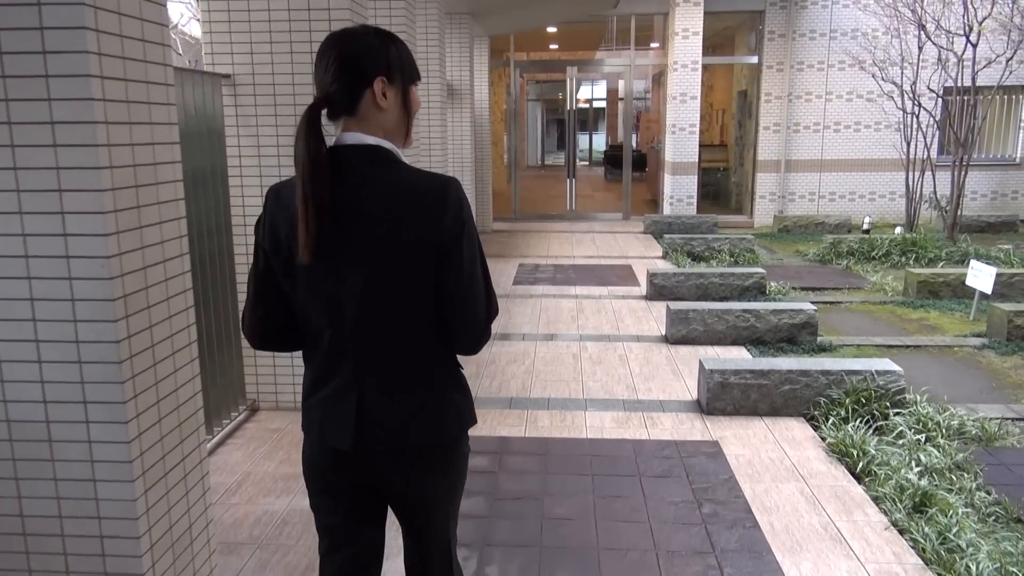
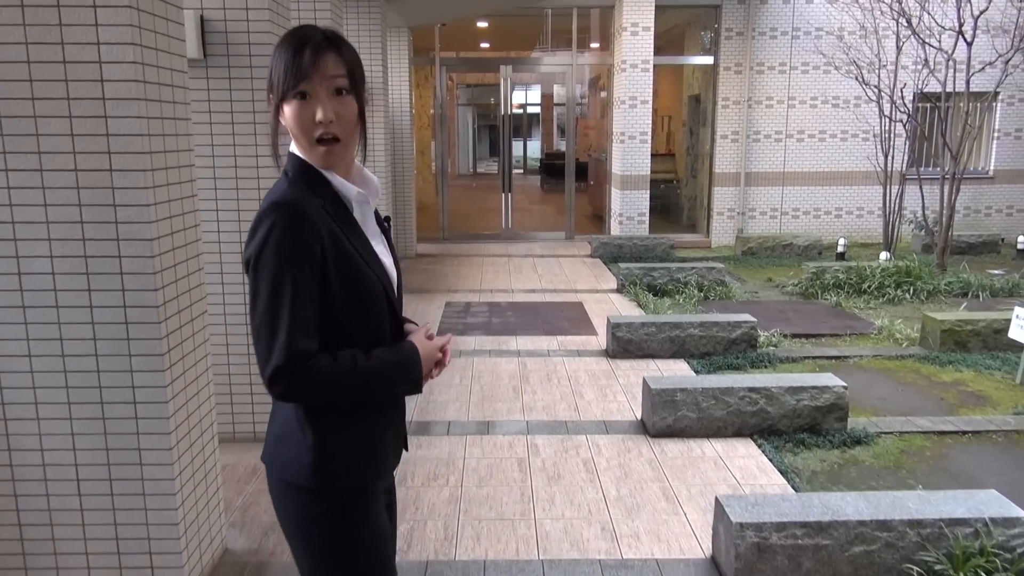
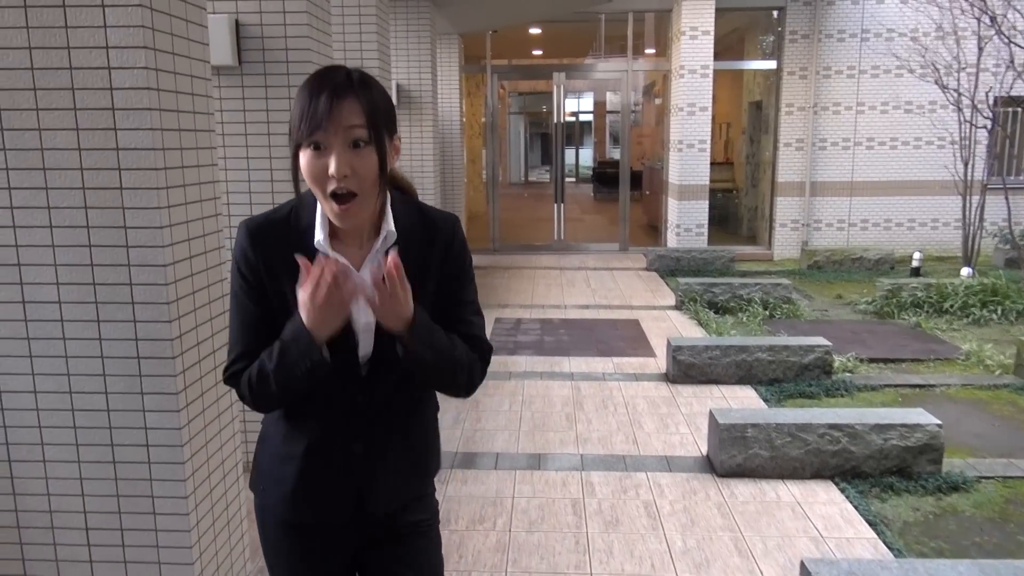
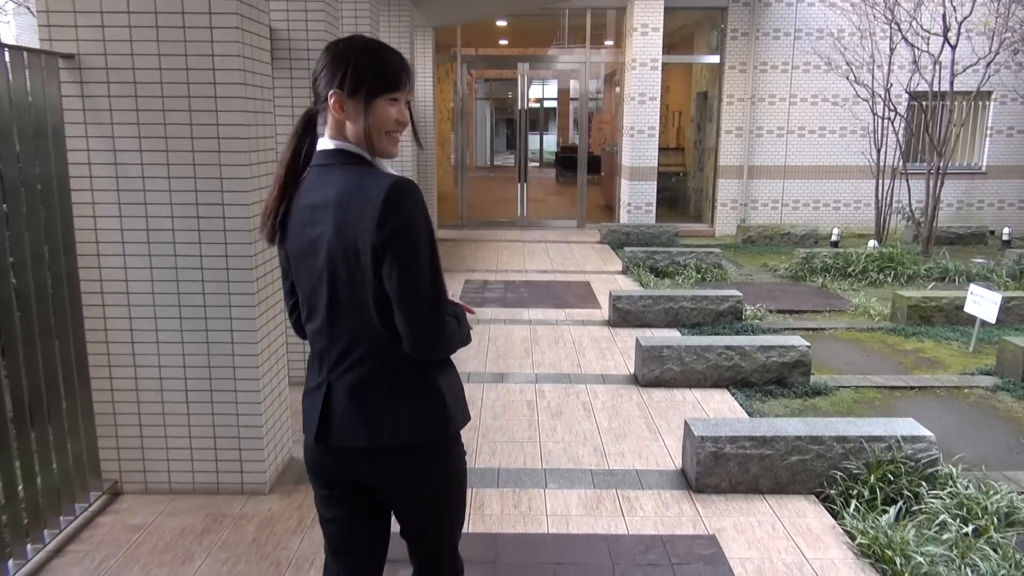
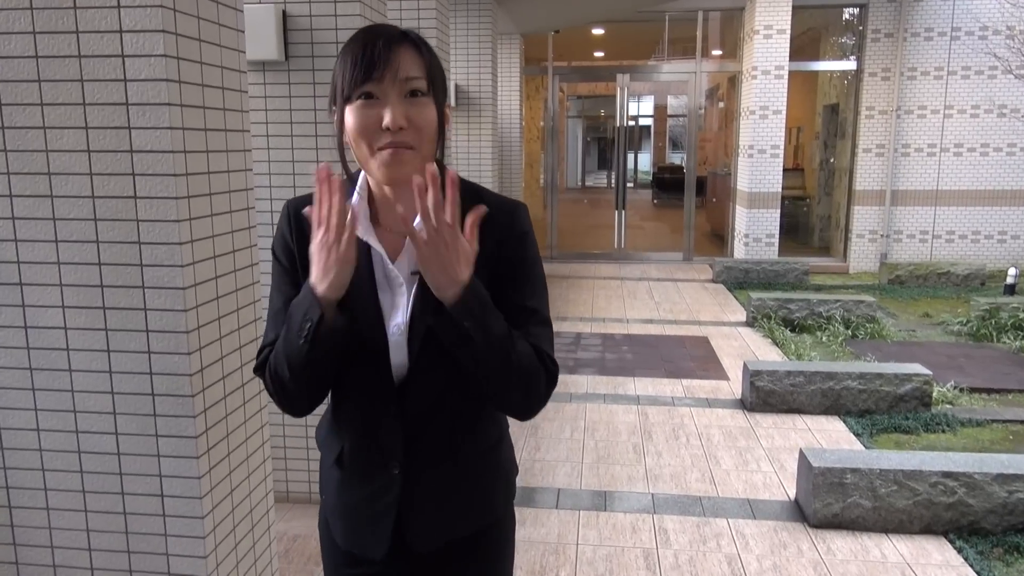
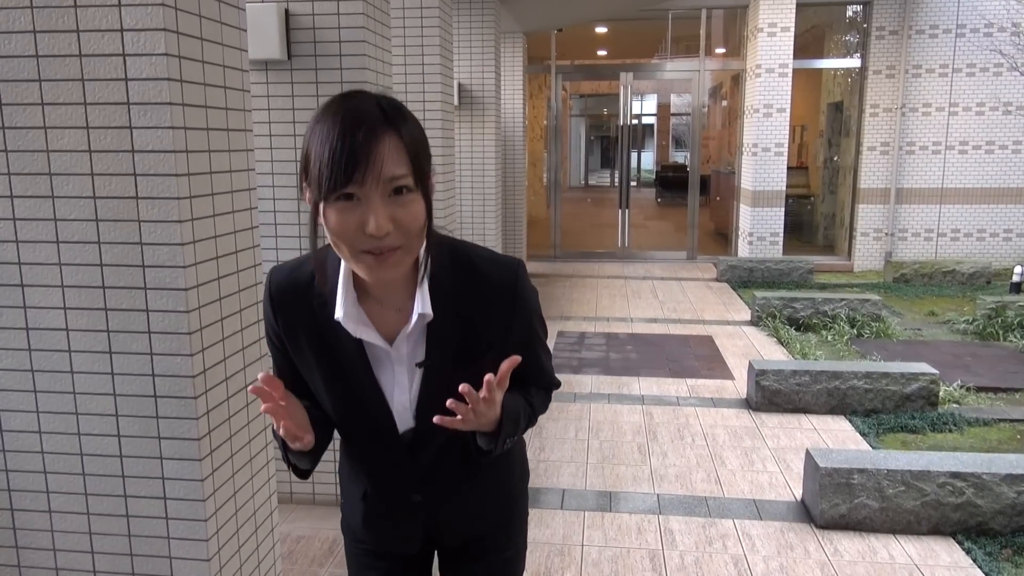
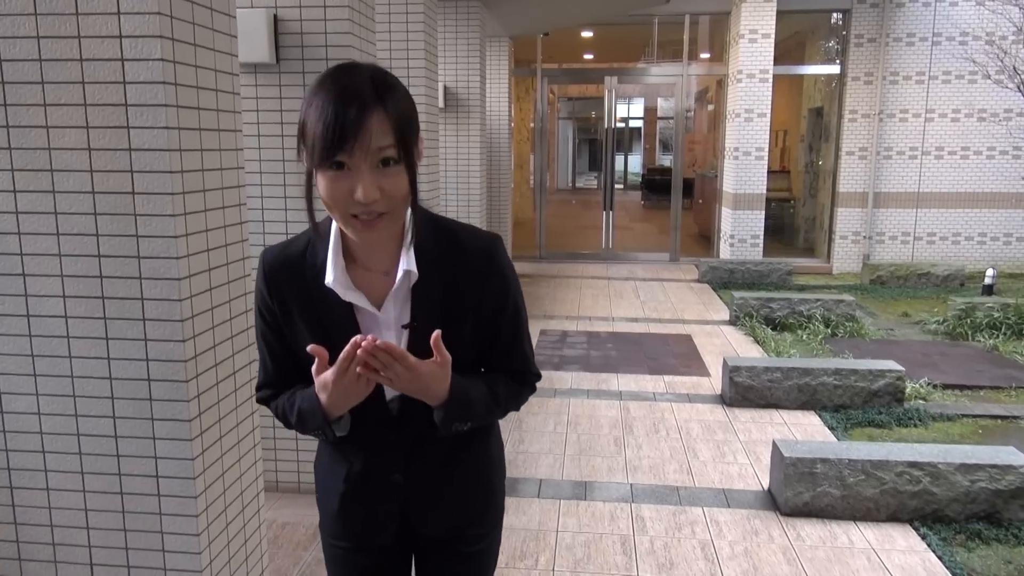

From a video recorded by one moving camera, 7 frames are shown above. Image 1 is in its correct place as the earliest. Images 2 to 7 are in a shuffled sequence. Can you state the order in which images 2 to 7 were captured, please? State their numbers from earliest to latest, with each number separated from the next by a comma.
4, 2, 3, 7, 5, 6
